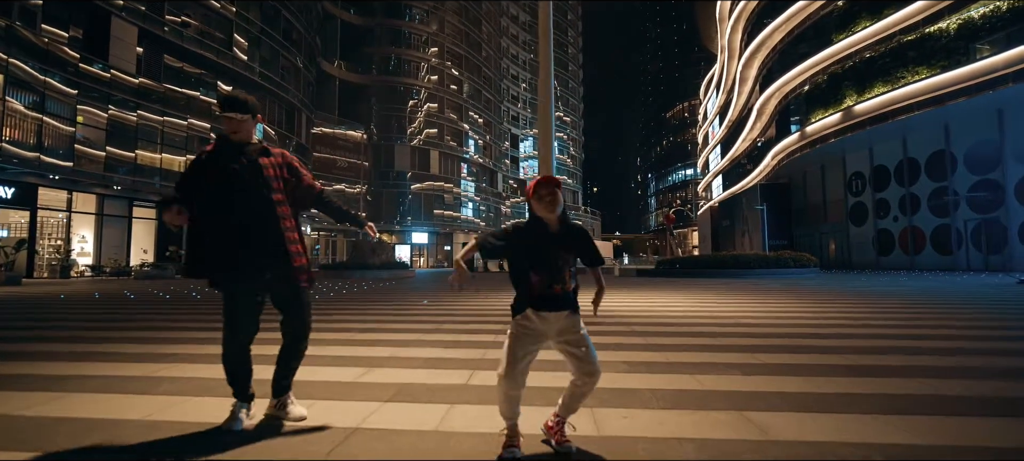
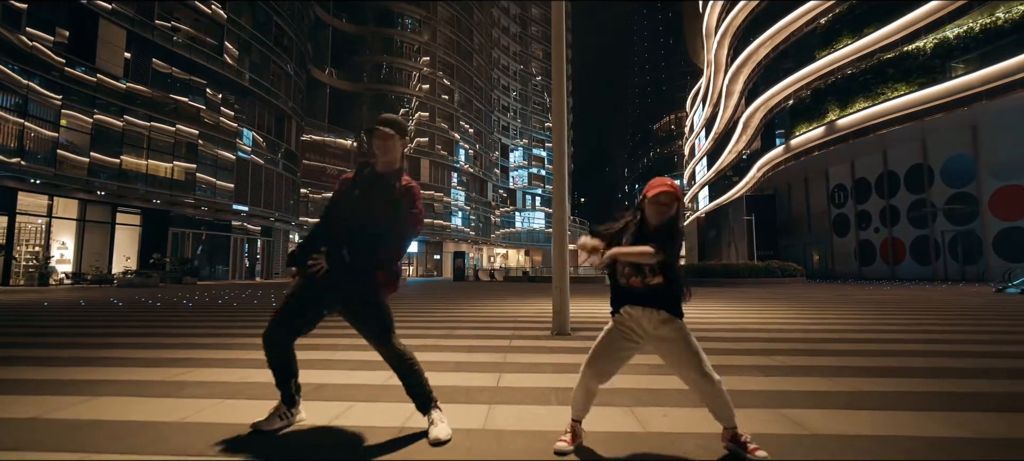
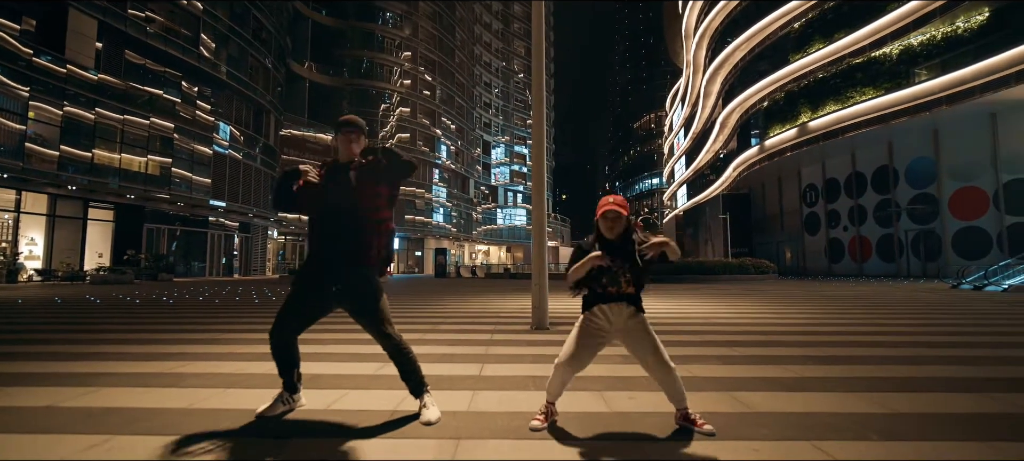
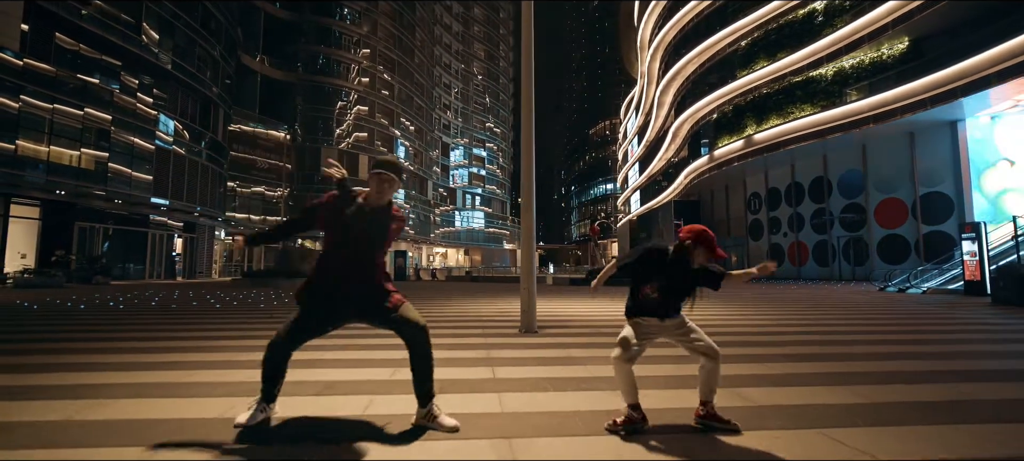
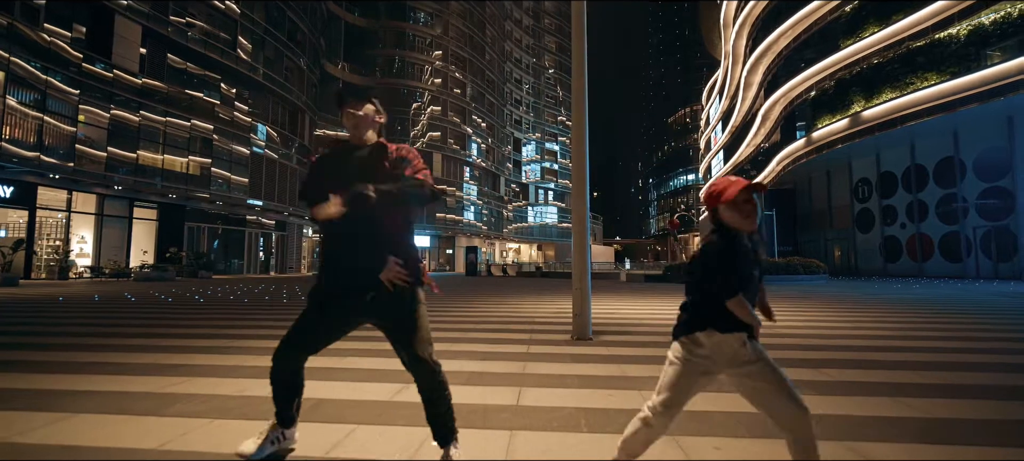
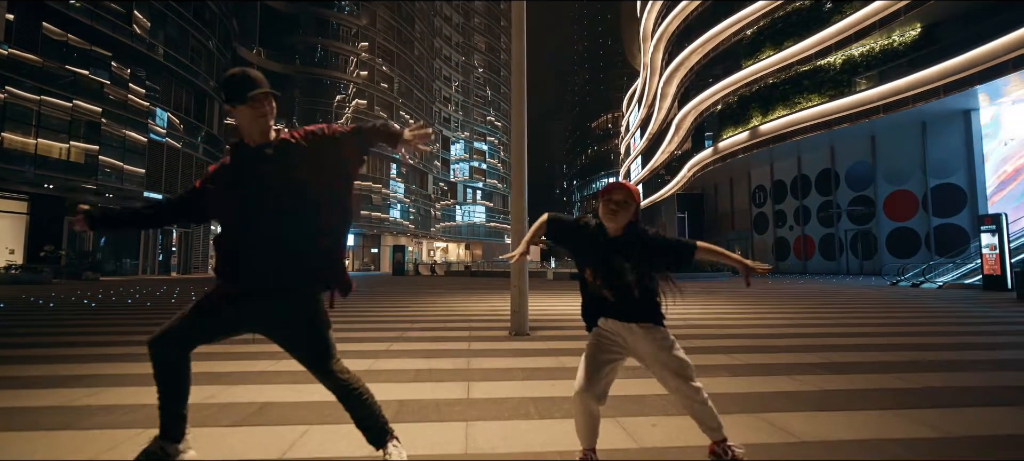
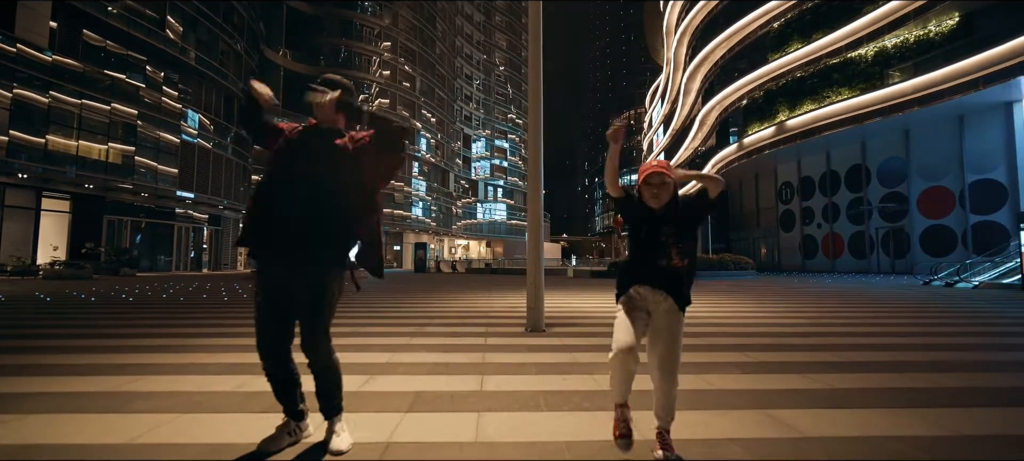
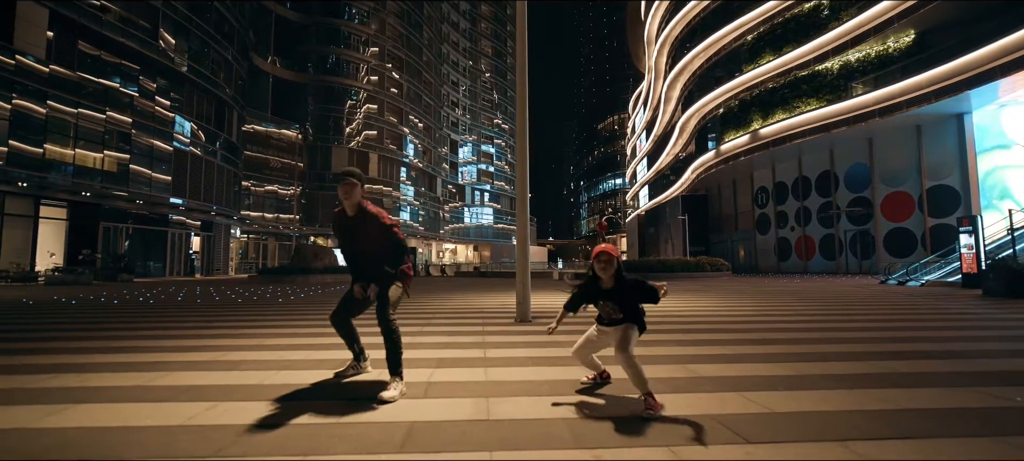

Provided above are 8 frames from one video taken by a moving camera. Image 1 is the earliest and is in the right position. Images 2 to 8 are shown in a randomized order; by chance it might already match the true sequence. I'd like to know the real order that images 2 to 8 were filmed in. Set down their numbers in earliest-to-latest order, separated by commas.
5, 2, 3, 7, 6, 4, 8
